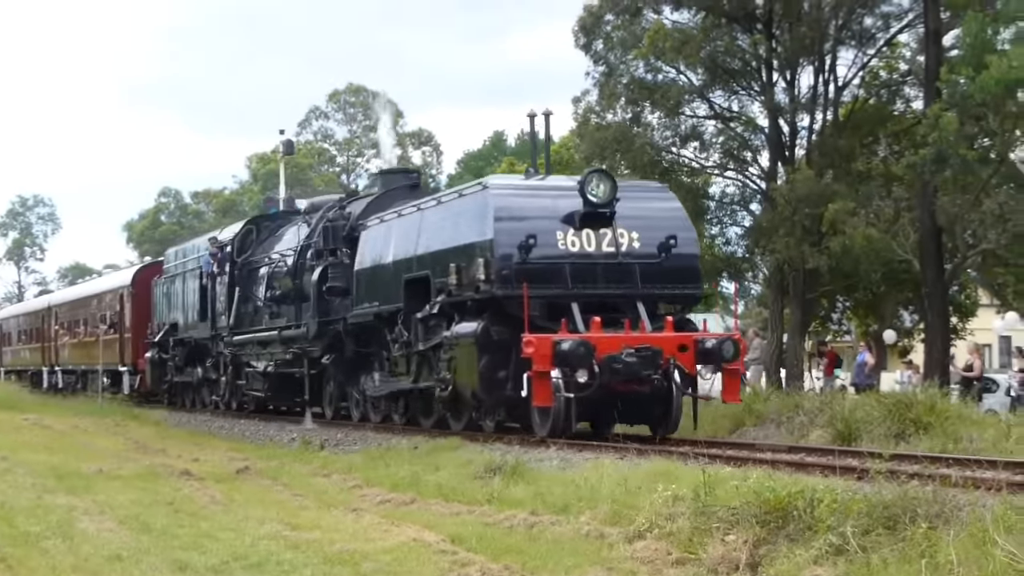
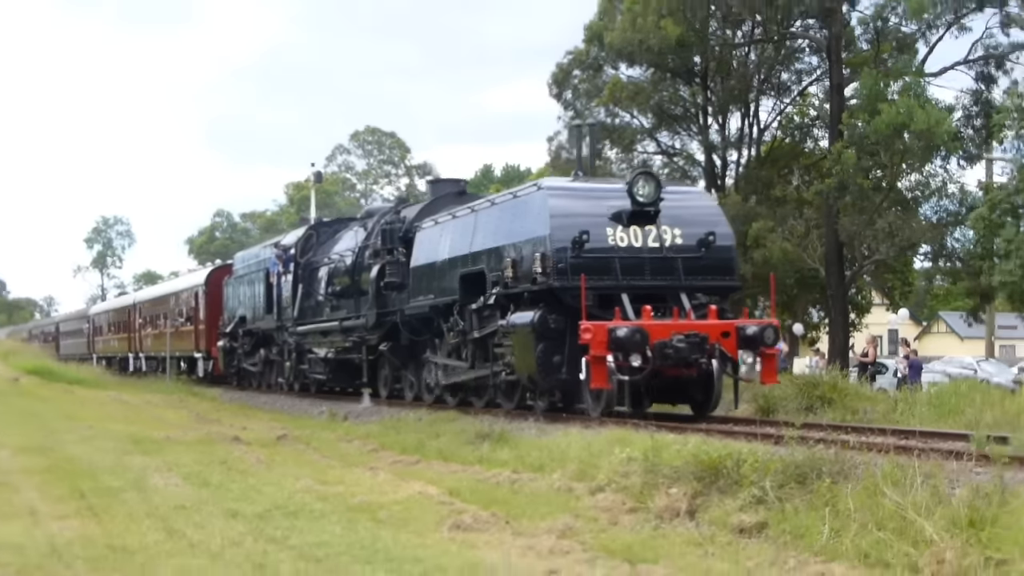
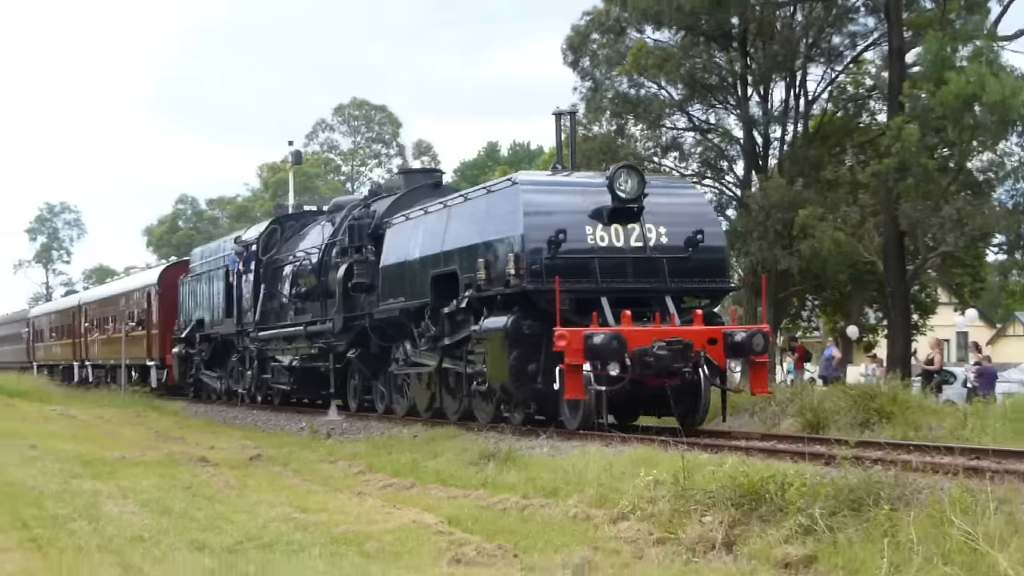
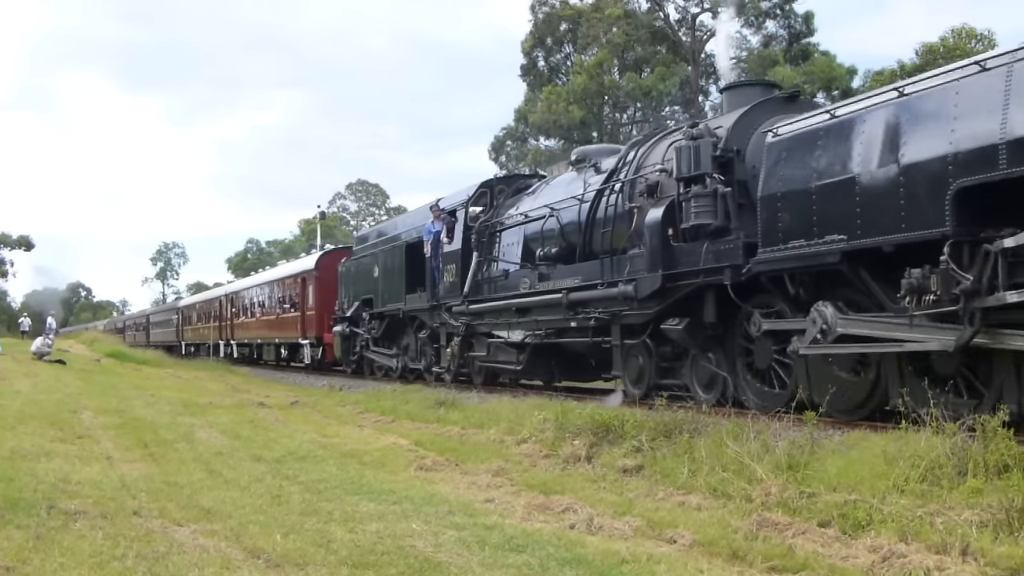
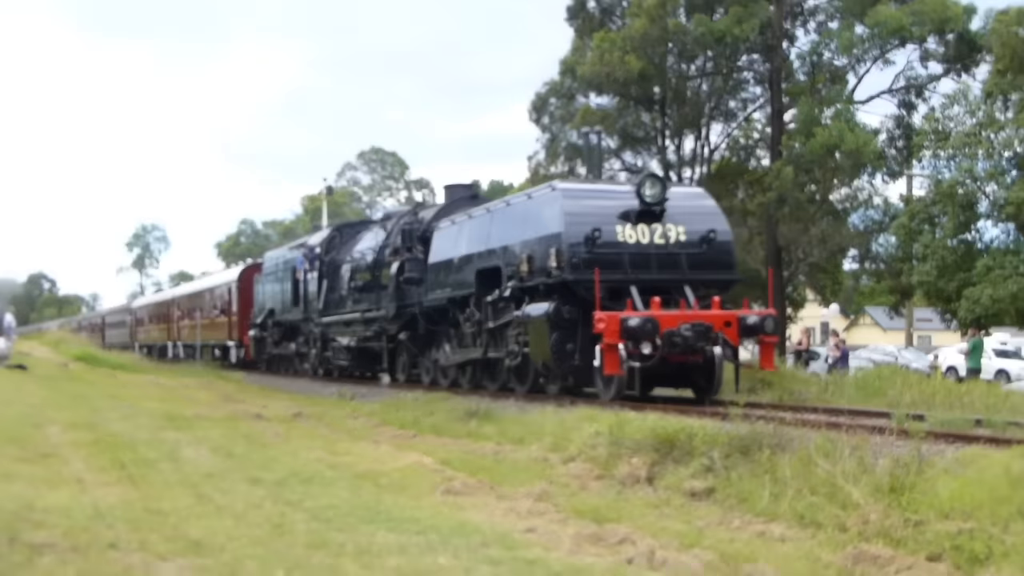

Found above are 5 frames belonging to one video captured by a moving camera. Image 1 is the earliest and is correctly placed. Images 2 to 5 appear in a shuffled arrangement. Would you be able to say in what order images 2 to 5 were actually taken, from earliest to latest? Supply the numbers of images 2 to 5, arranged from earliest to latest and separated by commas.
3, 2, 5, 4
